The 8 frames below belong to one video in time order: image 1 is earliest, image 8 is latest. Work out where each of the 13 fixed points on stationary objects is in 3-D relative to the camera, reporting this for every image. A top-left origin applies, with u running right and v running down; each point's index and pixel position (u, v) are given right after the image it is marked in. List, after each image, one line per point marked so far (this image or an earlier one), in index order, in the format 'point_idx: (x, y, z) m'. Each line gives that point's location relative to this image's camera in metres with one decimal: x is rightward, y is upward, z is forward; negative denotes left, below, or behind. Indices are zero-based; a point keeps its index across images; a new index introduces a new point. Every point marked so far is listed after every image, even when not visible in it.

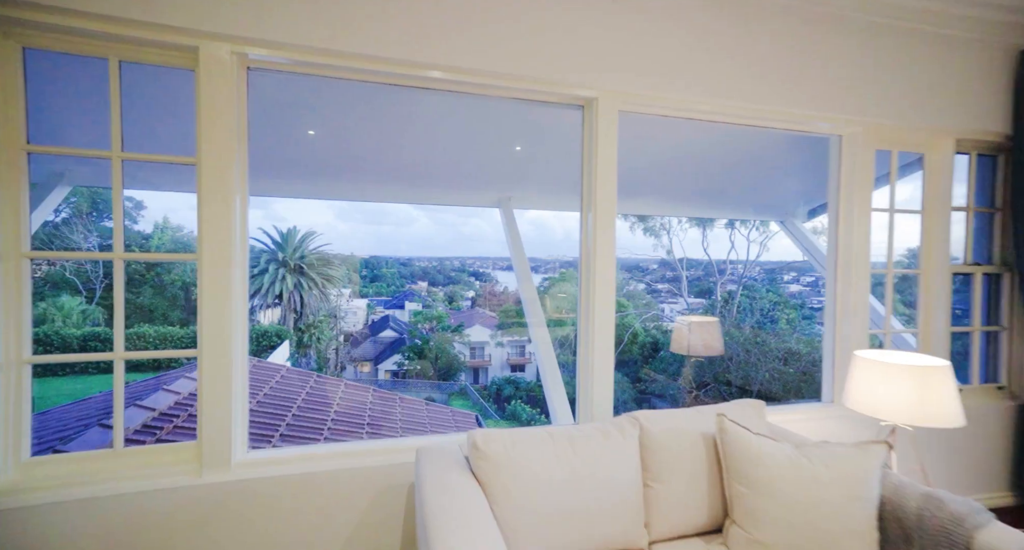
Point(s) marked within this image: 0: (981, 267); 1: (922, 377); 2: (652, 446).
0: (+2.7, +0.1, +2.7) m
1: (+1.5, -0.4, +1.8) m
2: (+0.5, -0.6, +1.6) m
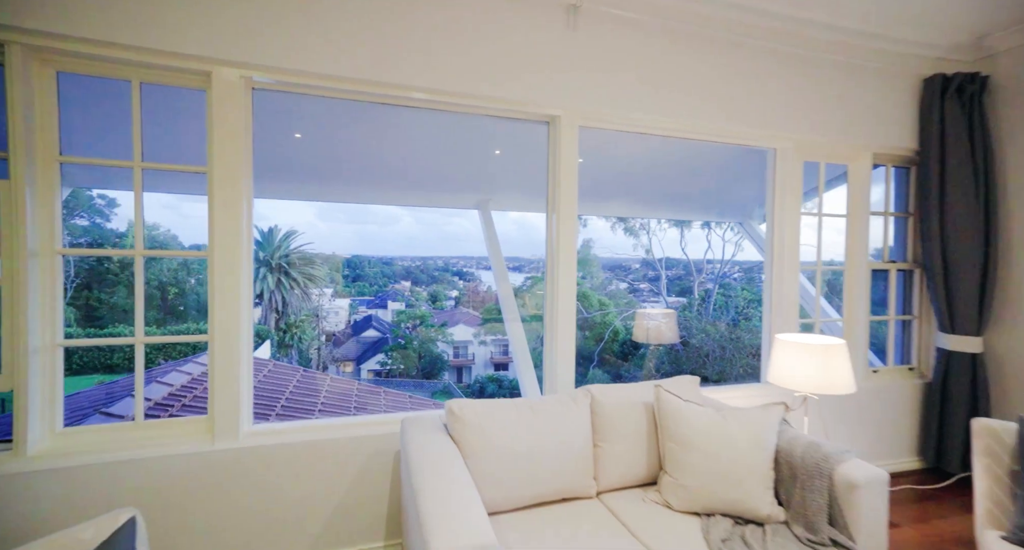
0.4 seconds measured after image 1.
0: (+2.5, +0.1, +3.1) m
1: (+1.4, -0.3, +2.1) m
2: (+0.4, -0.5, +1.9) m
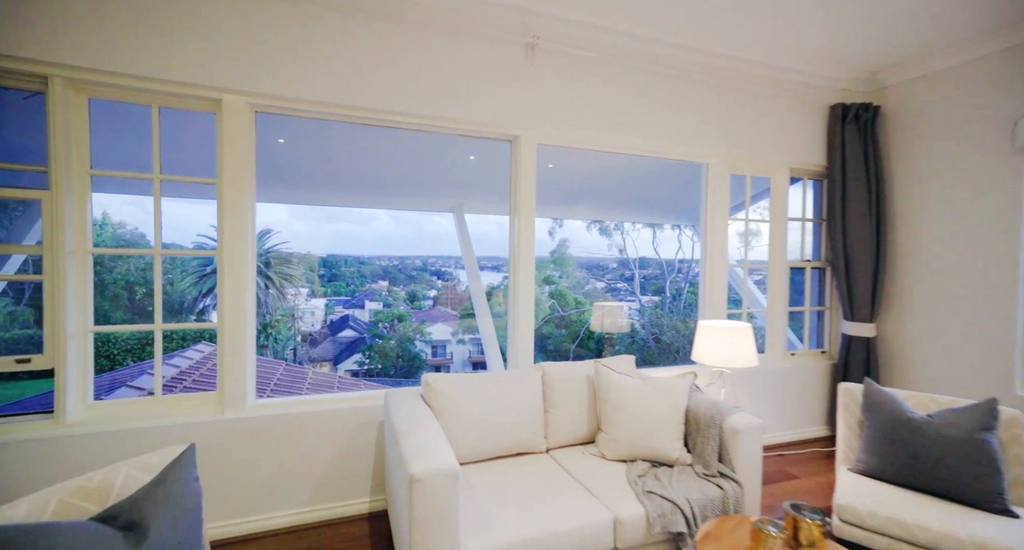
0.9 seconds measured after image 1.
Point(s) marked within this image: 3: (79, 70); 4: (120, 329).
0: (+2.3, +0.1, +3.6) m
1: (+1.2, -0.3, +2.6) m
2: (+0.2, -0.5, +2.4) m
3: (-1.9, +0.9, +2.1) m
4: (-1.8, -0.3, +2.2) m
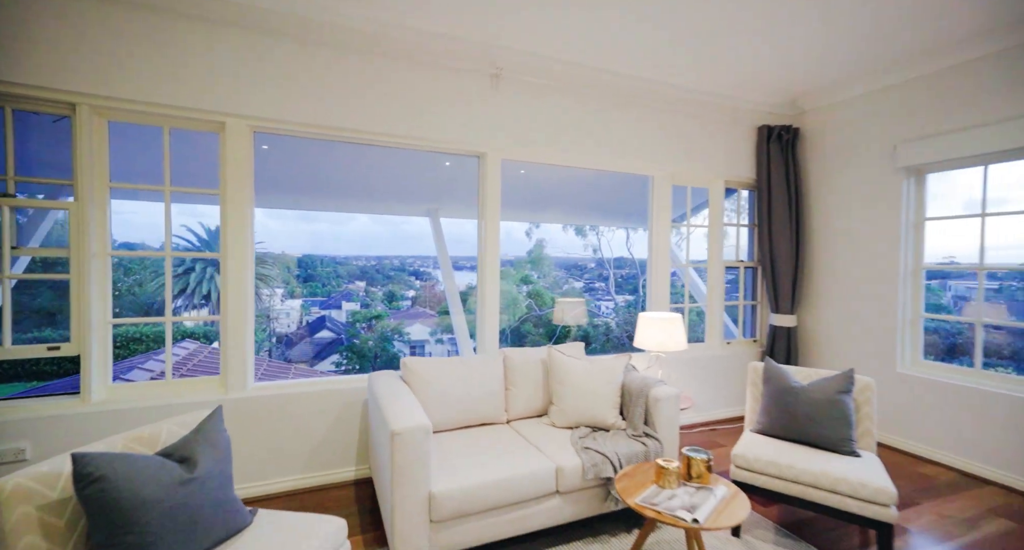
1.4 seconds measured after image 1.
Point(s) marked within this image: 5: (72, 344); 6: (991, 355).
0: (+2.0, +0.1, +4.2) m
1: (+1.0, -0.3, +3.1) m
2: (0.0, -0.5, +2.8) m
3: (-2.1, +0.9, +2.4) m
4: (-2.0, -0.3, +2.6) m
5: (-2.2, -0.3, +2.4) m
6: (+3.0, -0.5, +3.0) m
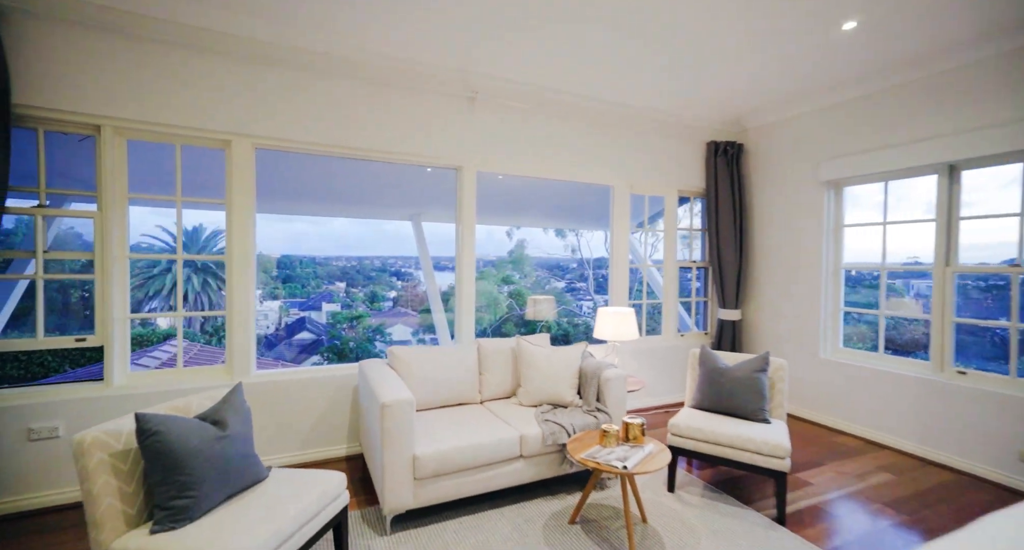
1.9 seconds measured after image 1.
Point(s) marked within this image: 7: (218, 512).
0: (+1.8, +0.1, +4.6) m
1: (+0.8, -0.3, +3.5) m
2: (-0.2, -0.5, +3.2) m
3: (-2.2, +0.9, +2.8) m
4: (-2.2, -0.3, +2.9) m
5: (-2.4, -0.3, +2.7) m
6: (+2.8, -0.5, +3.5) m
7: (-1.1, -0.8, +1.7) m
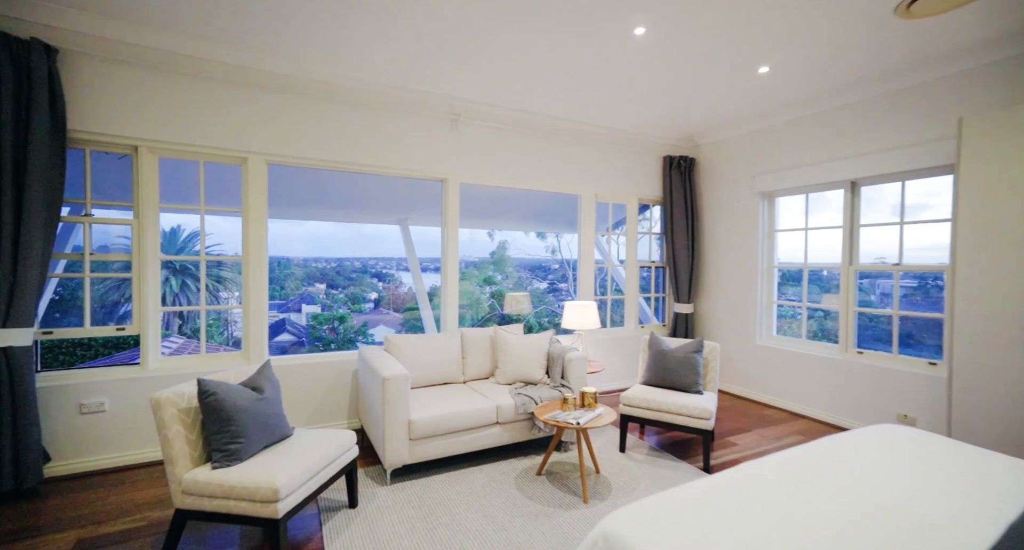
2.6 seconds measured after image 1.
0: (+1.6, +0.1, +5.2) m
1: (+0.6, -0.3, +4.1) m
2: (-0.4, -0.5, +3.7) m
3: (-2.4, +0.9, +3.2) m
4: (-2.3, -0.2, +3.4) m
5: (-2.5, -0.3, +3.2) m
6: (+2.6, -0.5, +4.2) m
7: (-1.2, -0.8, +2.2) m
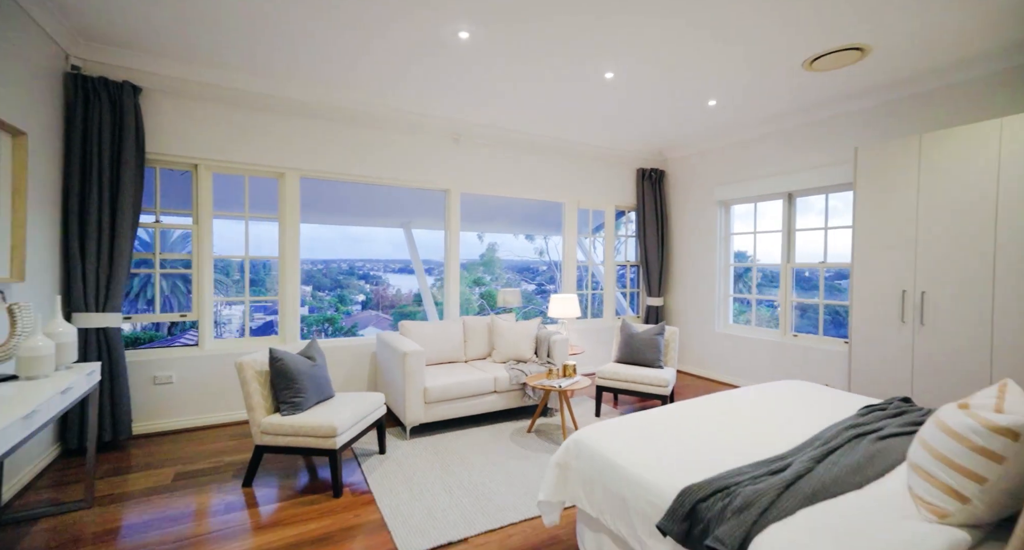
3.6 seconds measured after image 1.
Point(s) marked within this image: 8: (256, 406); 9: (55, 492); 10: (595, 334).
0: (+1.5, +0.2, +6.0) m
1: (+0.6, -0.3, +4.8) m
2: (-0.4, -0.5, +4.4) m
3: (-2.4, +0.9, +3.9) m
4: (-2.4, -0.2, +4.0) m
5: (-2.5, -0.3, +3.8) m
6: (+2.6, -0.4, +4.9) m
7: (-1.2, -0.8, +2.9) m
8: (-1.5, -0.7, +2.7) m
9: (-2.5, -1.2, +2.6) m
10: (+1.0, -0.7, +5.5) m
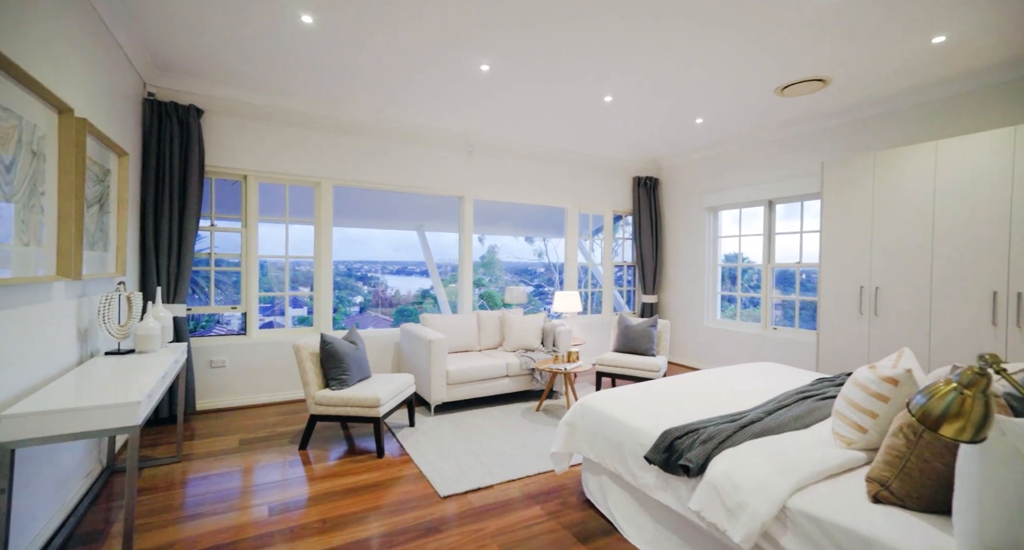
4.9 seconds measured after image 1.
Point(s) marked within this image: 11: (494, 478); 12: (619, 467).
0: (+1.6, +0.2, +6.5) m
1: (+0.6, -0.2, +5.3) m
2: (-0.3, -0.5, +4.9) m
3: (-2.3, +0.9, +4.4) m
4: (-2.3, -0.2, +4.5) m
5: (-2.5, -0.3, +4.3) m
6: (+2.7, -0.4, +5.5) m
7: (-1.1, -0.8, +3.4) m
8: (-1.4, -0.7, +3.2) m
9: (-2.4, -1.2, +3.1) m
10: (+1.1, -0.7, +6.1) m
11: (-0.1, -1.2, +2.9) m
12: (+0.5, -0.9, +2.3) m
